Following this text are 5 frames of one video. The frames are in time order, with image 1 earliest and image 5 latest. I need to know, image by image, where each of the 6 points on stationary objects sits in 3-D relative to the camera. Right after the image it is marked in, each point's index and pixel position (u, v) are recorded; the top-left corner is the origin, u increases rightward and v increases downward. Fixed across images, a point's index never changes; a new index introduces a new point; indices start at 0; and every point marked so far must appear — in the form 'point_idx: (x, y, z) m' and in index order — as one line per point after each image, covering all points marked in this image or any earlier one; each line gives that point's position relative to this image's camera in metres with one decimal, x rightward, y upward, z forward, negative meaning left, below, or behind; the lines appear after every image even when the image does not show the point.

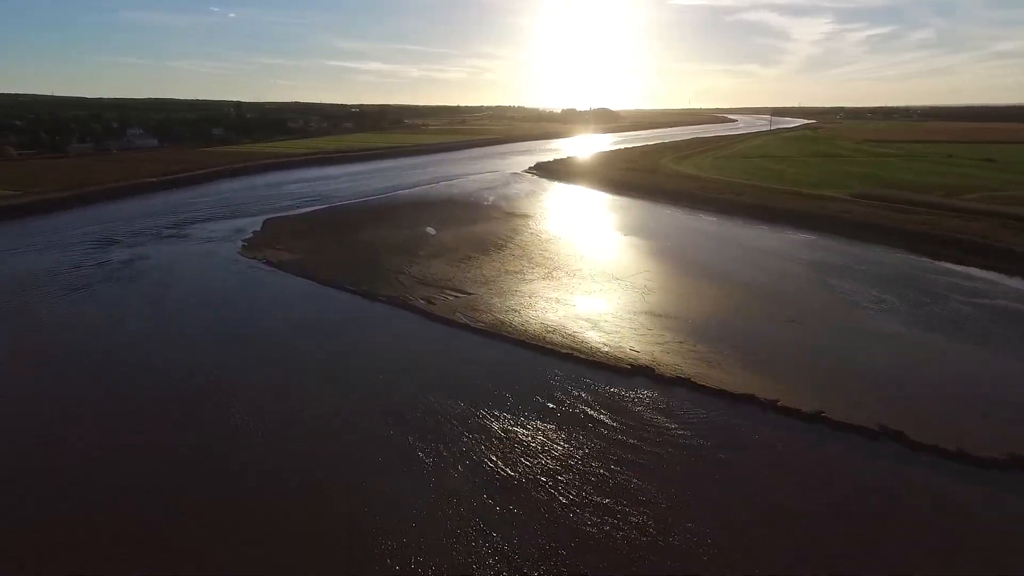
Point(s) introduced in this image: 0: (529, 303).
0: (+0.4, -0.4, +13.2) m
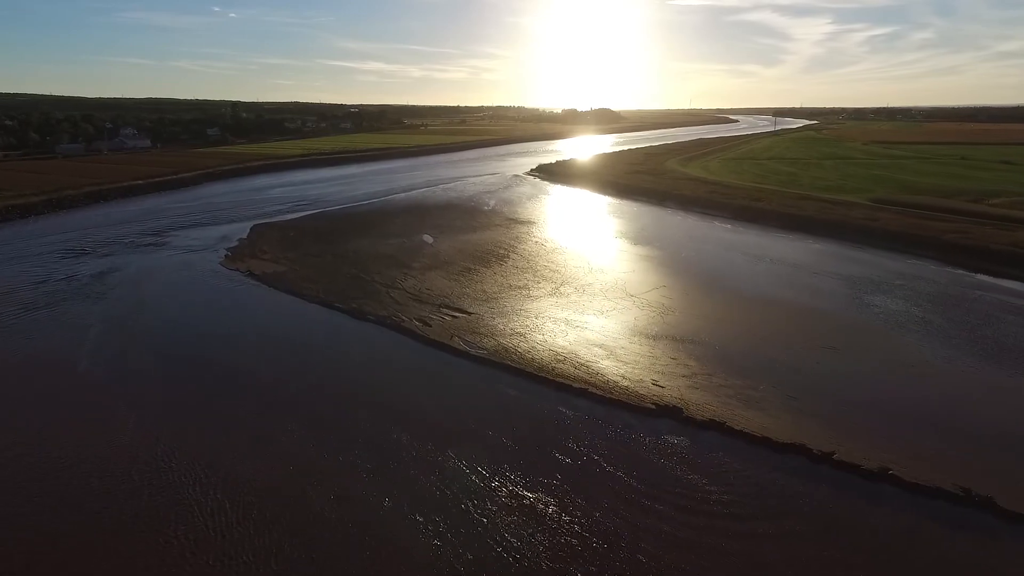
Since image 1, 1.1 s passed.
0: (+0.5, -0.8, +11.9) m
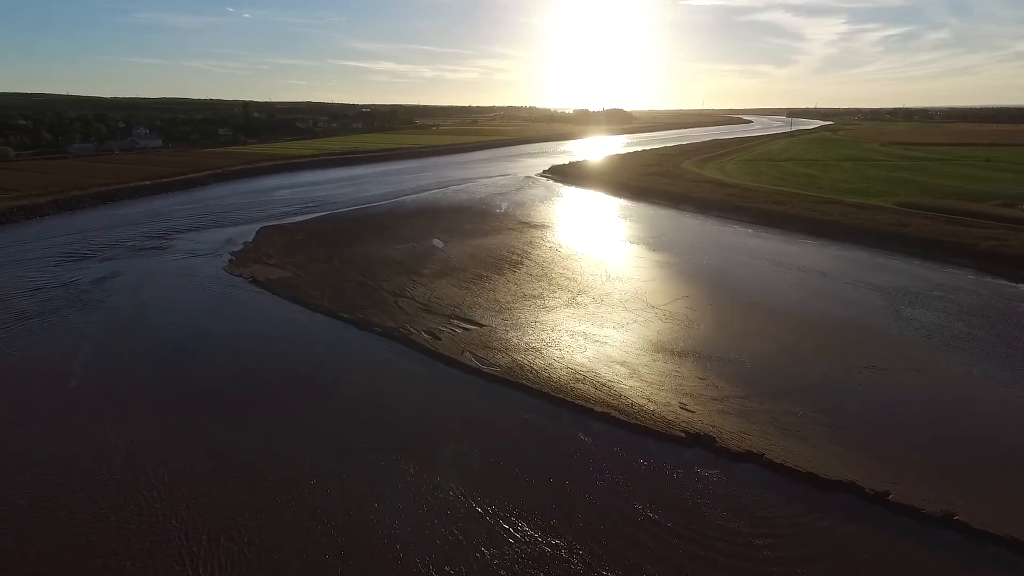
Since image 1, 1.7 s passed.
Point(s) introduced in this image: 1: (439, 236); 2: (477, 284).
0: (+0.8, -1.0, +11.1) m
1: (-2.4, +1.7, +19.7) m
2: (-0.9, +0.1, +14.6) m
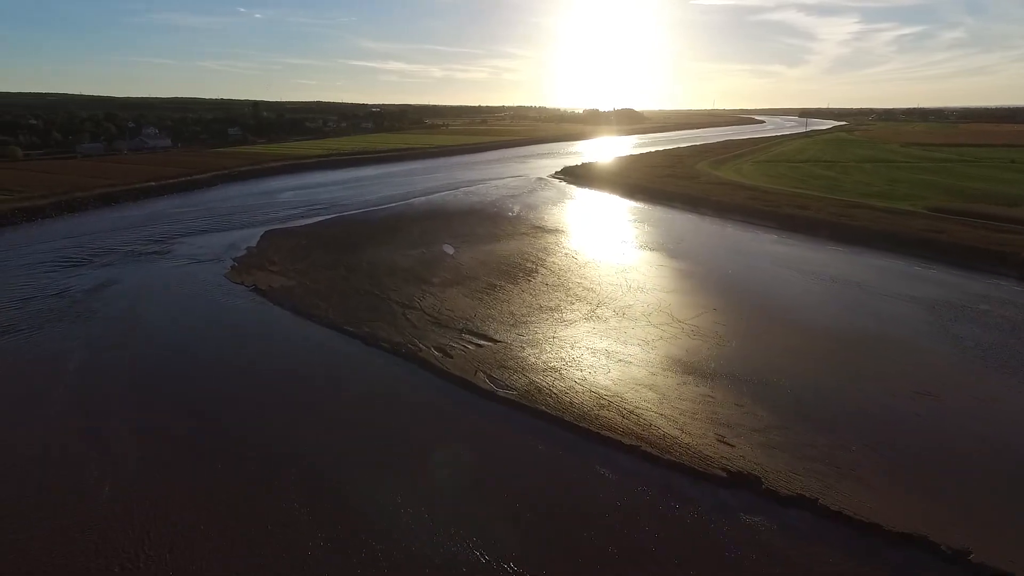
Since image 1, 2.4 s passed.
0: (+1.0, -1.2, +10.3) m
1: (-2.0, +1.5, +18.9) m
2: (-0.5, -0.1, +13.8) m
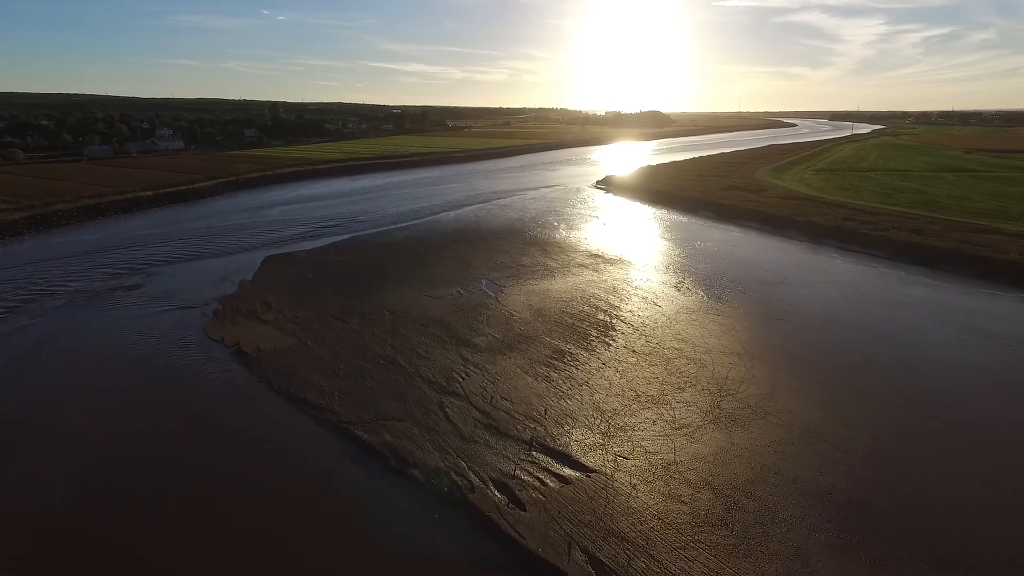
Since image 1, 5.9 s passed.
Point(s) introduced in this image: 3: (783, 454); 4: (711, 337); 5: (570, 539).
0: (+2.2, -2.4, +6.4) m
1: (-0.5, +0.3, +15.0) m
2: (+0.8, -1.3, +9.9) m
3: (+3.4, -2.1, +7.5) m
4: (+3.9, -1.1, +11.0) m
5: (+0.6, -2.5, +6.3) m
